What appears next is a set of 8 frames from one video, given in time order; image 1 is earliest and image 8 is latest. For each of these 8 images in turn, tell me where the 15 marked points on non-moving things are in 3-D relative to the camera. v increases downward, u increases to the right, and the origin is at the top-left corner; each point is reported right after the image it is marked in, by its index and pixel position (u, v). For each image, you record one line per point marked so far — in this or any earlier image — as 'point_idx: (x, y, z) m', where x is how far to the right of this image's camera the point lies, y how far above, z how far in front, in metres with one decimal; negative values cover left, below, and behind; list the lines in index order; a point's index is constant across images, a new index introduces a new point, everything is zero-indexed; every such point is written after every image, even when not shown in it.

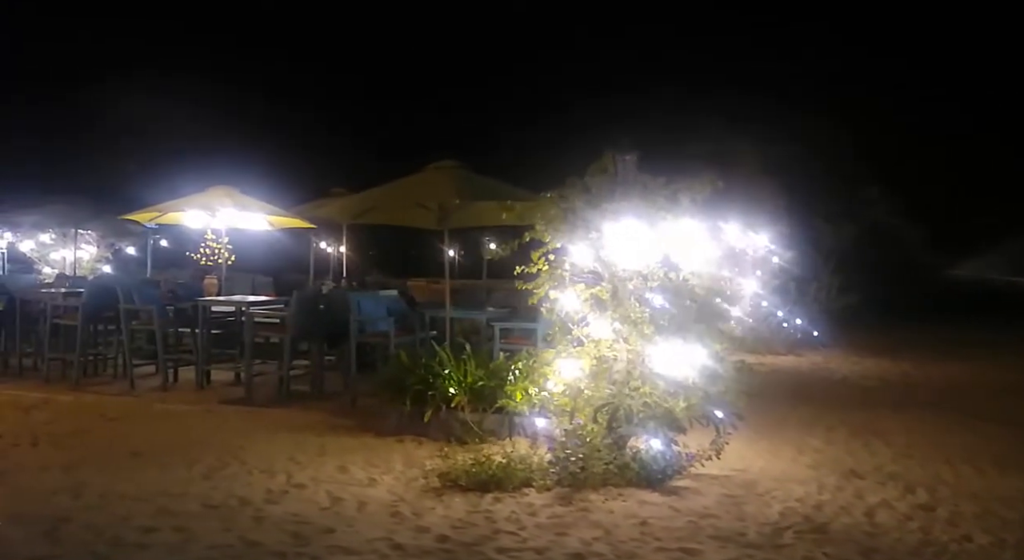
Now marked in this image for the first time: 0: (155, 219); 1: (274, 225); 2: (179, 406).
0: (-6.0, +1.0, +13.4) m
1: (-4.0, +0.9, +13.6) m
2: (-3.3, -1.3, +7.9) m
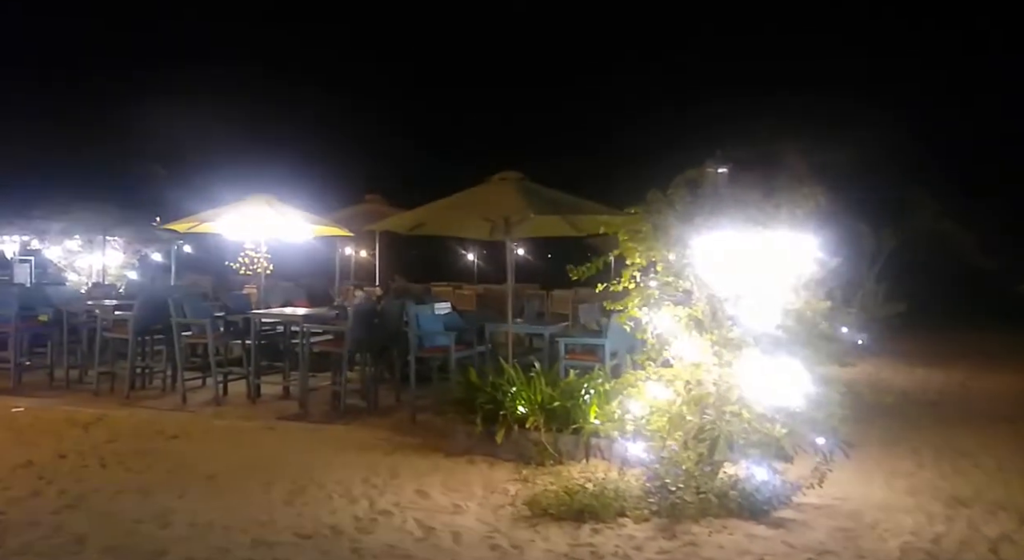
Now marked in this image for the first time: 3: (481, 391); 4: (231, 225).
0: (-5.4, +0.9, +13.3) m
1: (-3.4, +0.8, +13.5) m
2: (-2.7, -1.4, +7.8) m
3: (-0.3, -0.9, +6.6) m
4: (-4.6, +0.9, +12.9) m
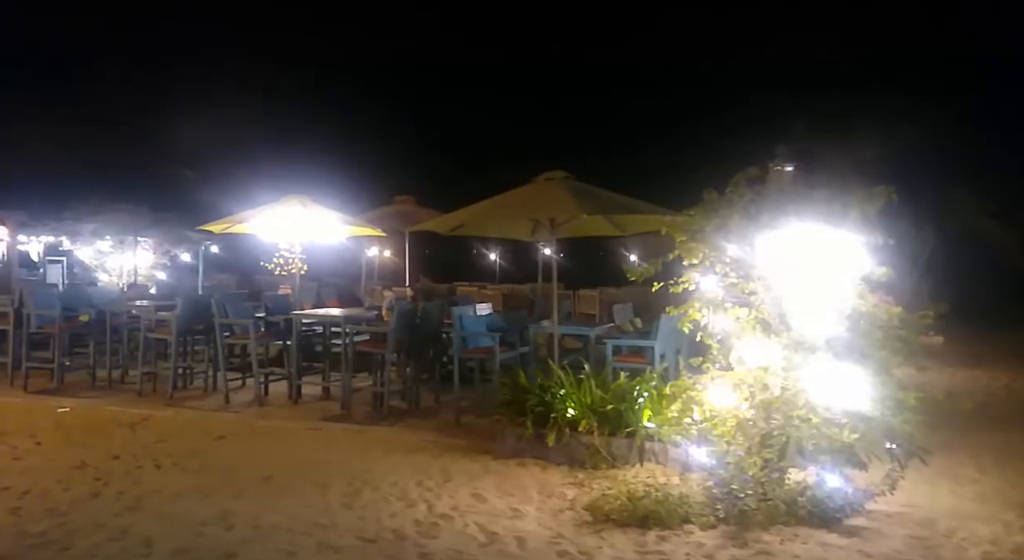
0: (-4.8, +0.8, +13.4) m
1: (-2.8, +0.8, +13.5) m
2: (-2.3, -1.4, +7.8) m
3: (+0.2, -0.9, +6.6) m
4: (-4.0, +0.9, +13.0) m
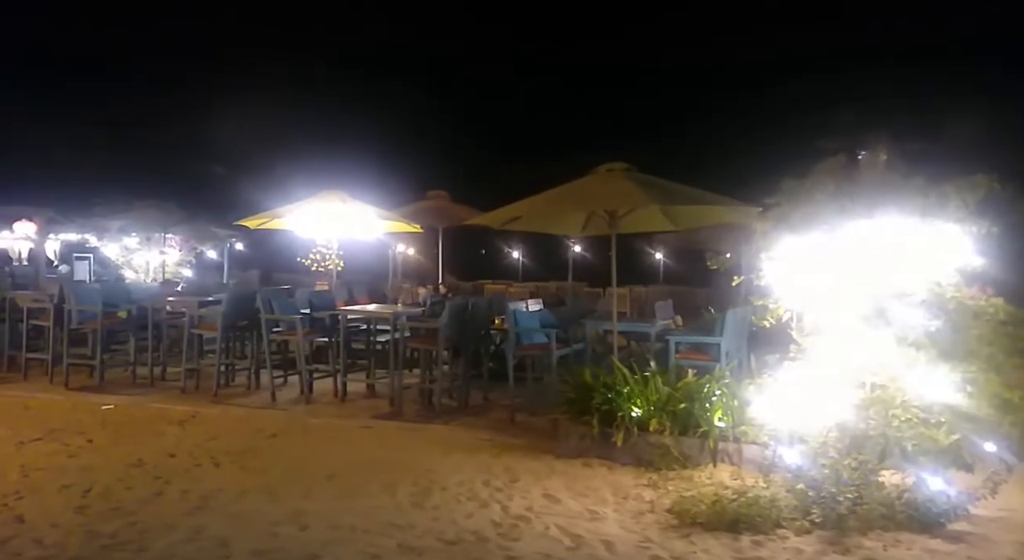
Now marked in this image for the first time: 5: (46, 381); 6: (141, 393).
0: (-4.2, +0.9, +13.2) m
1: (-2.1, +0.8, +13.3) m
2: (-1.7, -1.4, +7.7) m
3: (+0.7, -0.9, +6.4) m
4: (-3.4, +0.9, +12.9) m
5: (-5.8, -1.2, +9.8) m
6: (-4.3, -1.3, +9.2) m
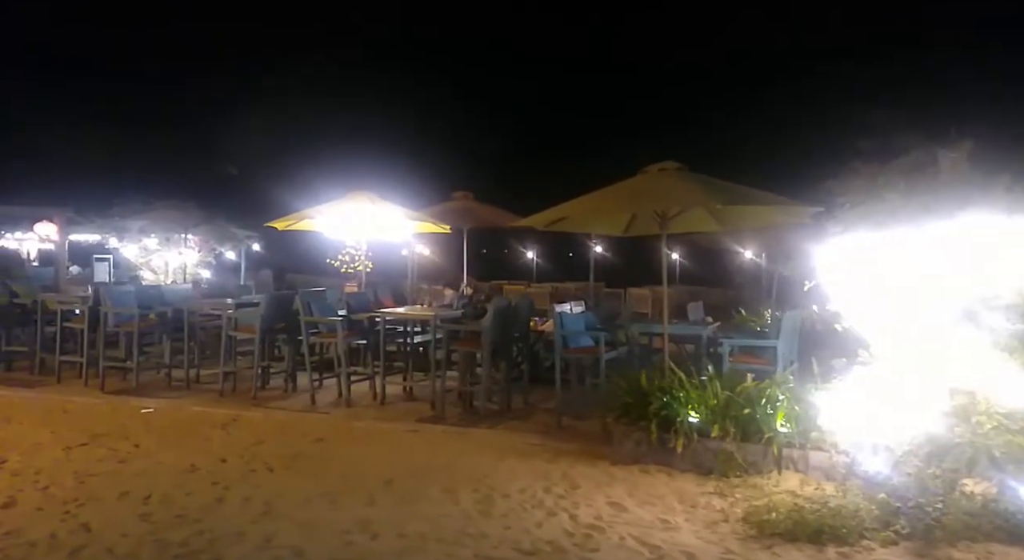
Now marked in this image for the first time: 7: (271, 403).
0: (-3.7, +0.9, +13.2) m
1: (-1.6, +0.8, +13.3) m
2: (-1.3, -1.4, +7.6) m
3: (+1.1, -0.9, +6.3) m
4: (-2.9, +0.9, +12.8) m
5: (-5.3, -1.3, +9.7) m
6: (-3.8, -1.3, +9.1) m
7: (-2.6, -1.3, +8.6) m
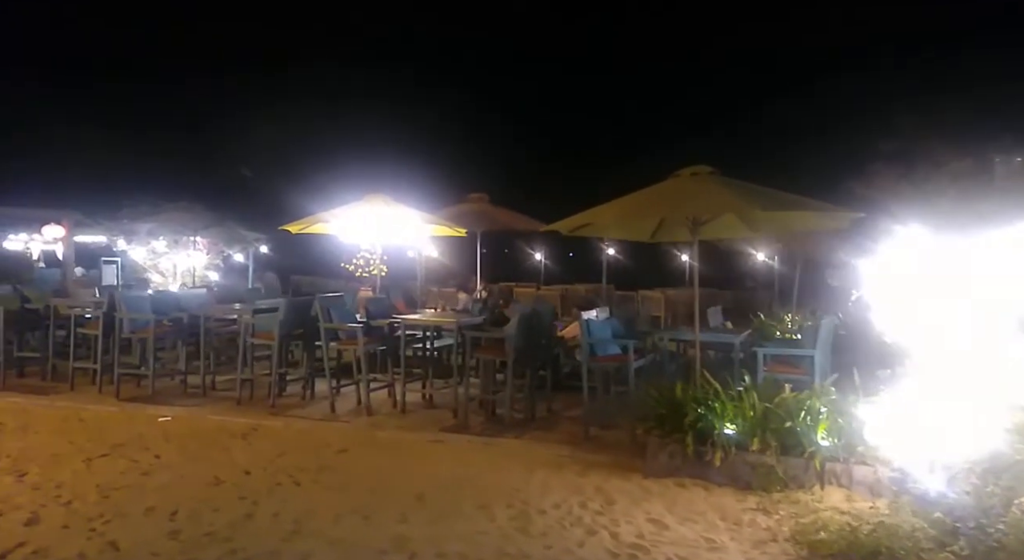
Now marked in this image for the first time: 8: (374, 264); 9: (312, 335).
0: (-3.4, +0.8, +13.0) m
1: (-1.4, +0.8, +13.1) m
2: (-1.1, -1.4, +7.4) m
3: (+1.3, -1.0, +6.1) m
4: (-2.6, +0.9, +12.7) m
5: (-5.1, -1.3, +9.6) m
6: (-3.6, -1.4, +8.9) m
7: (-2.4, -1.4, +8.5) m
8: (-2.2, +0.3, +12.7) m
9: (-2.4, -0.6, +9.3) m
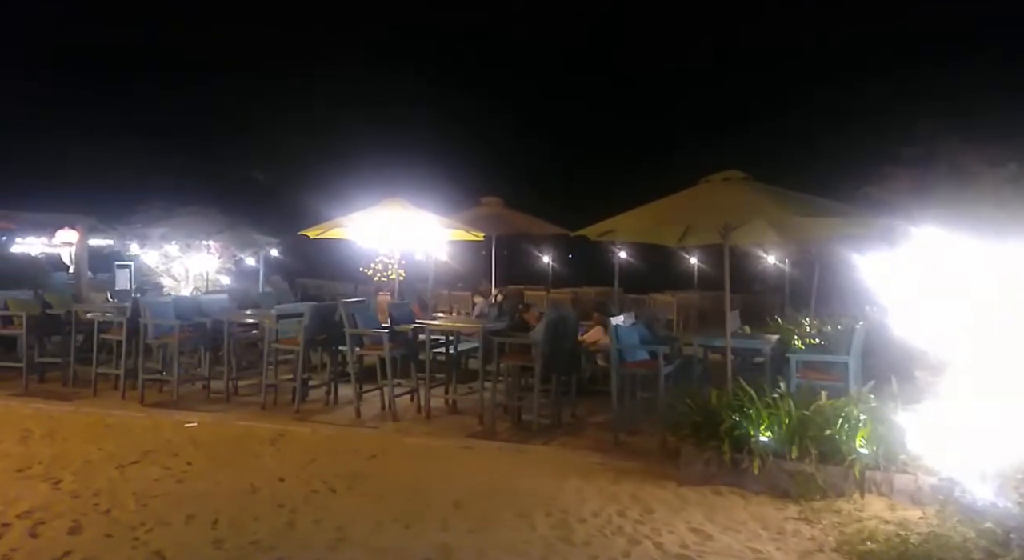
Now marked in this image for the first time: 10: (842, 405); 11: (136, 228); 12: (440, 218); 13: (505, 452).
0: (-3.1, +0.7, +13.0) m
1: (-1.1, +0.7, +13.1) m
2: (-0.8, -1.5, +7.4) m
3: (+1.6, -1.0, +6.1) m
4: (-2.3, +0.8, +12.7) m
5: (-4.8, -1.4, +9.6) m
6: (-3.3, -1.4, +8.9) m
7: (-2.1, -1.5, +8.5) m
8: (-1.9, +0.2, +12.7) m
9: (-2.1, -0.7, +9.3) m
10: (+2.4, -0.9, +5.8) m
11: (-8.2, +1.1, +17.5) m
12: (-1.1, +1.0, +12.6) m
13: (-0.1, -1.5, +6.9) m
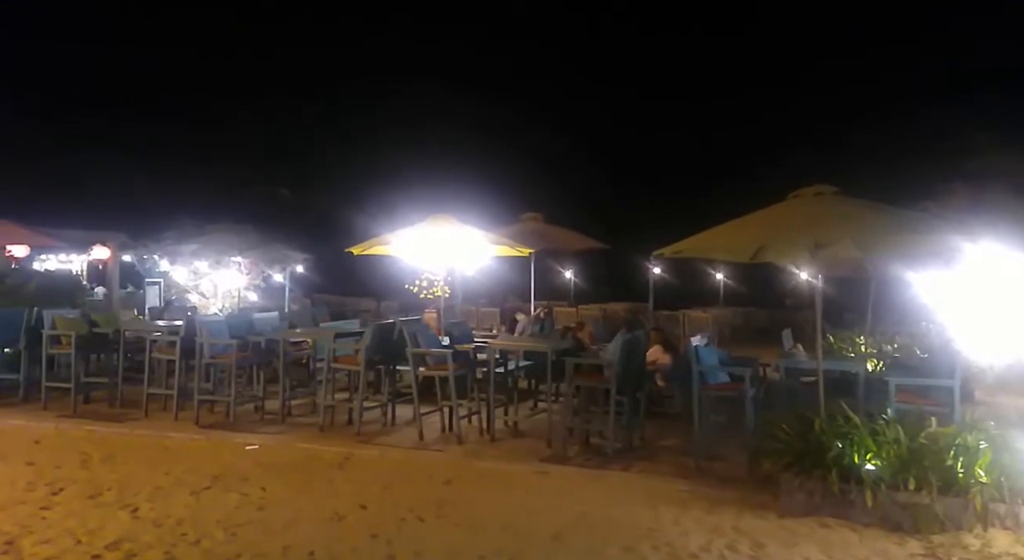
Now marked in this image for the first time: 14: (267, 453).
0: (-2.3, +0.5, +12.9) m
1: (-0.3, +0.4, +12.9) m
2: (-0.1, -1.7, +7.2) m
3: (+2.2, -1.2, +5.8) m
4: (-1.6, +0.5, +12.5) m
5: (-4.1, -1.6, +9.4) m
6: (-2.6, -1.6, +8.7) m
7: (-1.4, -1.7, +8.2) m
8: (-1.1, -0.1, +12.5) m
9: (-1.4, -0.9, +9.1) m
10: (+3.1, -1.1, +5.5) m
11: (-7.4, +0.8, +17.4) m
12: (-0.4, +0.7, +12.4) m
13: (+0.6, -1.7, +6.7) m
14: (-2.4, -1.7, +7.6) m
